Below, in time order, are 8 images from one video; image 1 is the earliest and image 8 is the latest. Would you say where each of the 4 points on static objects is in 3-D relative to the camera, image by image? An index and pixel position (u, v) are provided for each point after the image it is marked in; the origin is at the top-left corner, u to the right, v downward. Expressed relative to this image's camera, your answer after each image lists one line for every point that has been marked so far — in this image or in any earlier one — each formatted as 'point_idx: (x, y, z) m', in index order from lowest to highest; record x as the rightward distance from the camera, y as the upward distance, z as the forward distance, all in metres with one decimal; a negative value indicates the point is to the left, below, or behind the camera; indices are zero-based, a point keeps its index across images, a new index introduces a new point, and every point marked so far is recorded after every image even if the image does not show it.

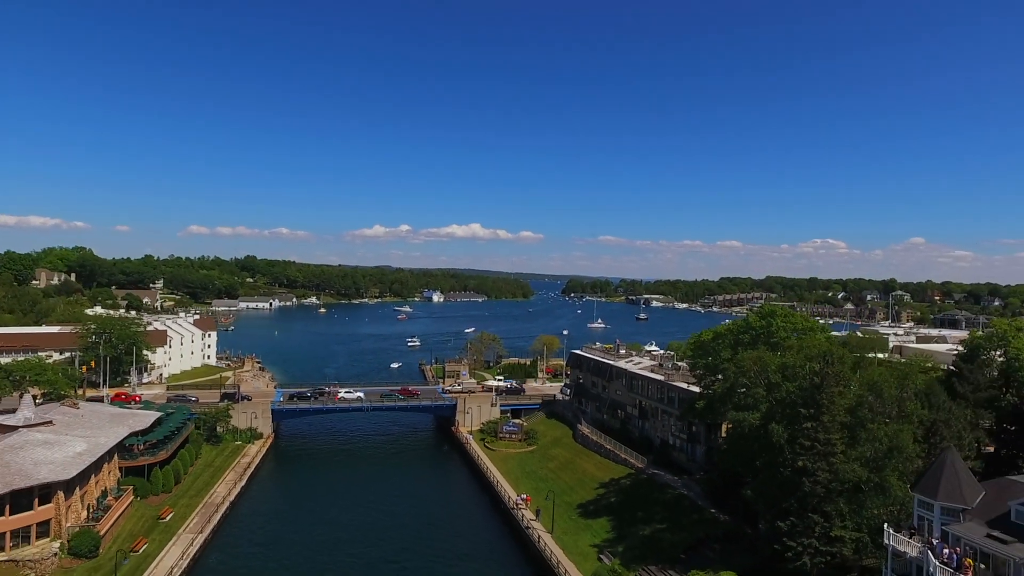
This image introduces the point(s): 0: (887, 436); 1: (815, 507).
0: (+10.0, -3.9, +16.4) m
1: (+8.2, -5.8, +16.5) m
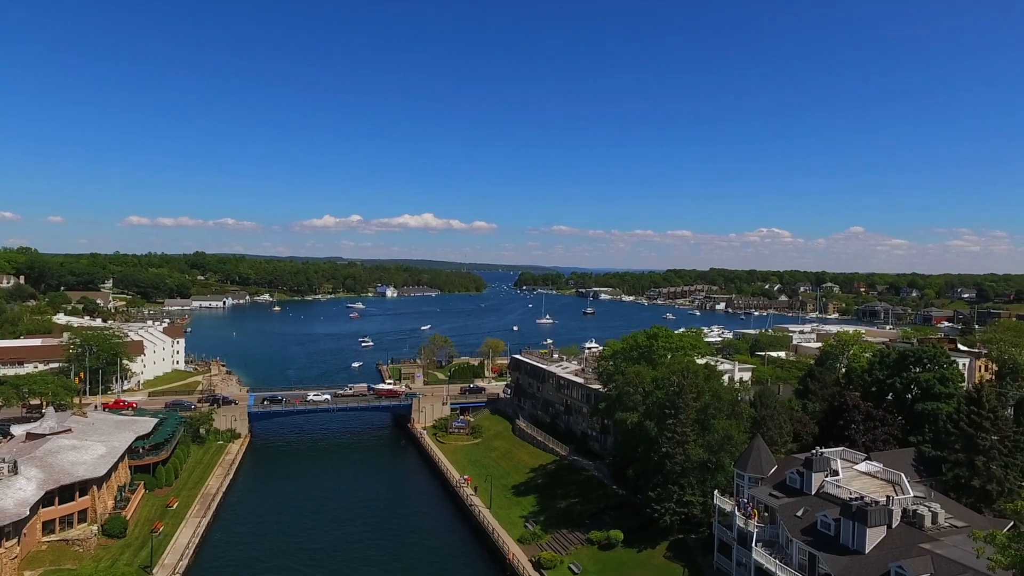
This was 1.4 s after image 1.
0: (+7.9, -5.2, +23.0) m
1: (+6.1, -7.1, +23.0) m
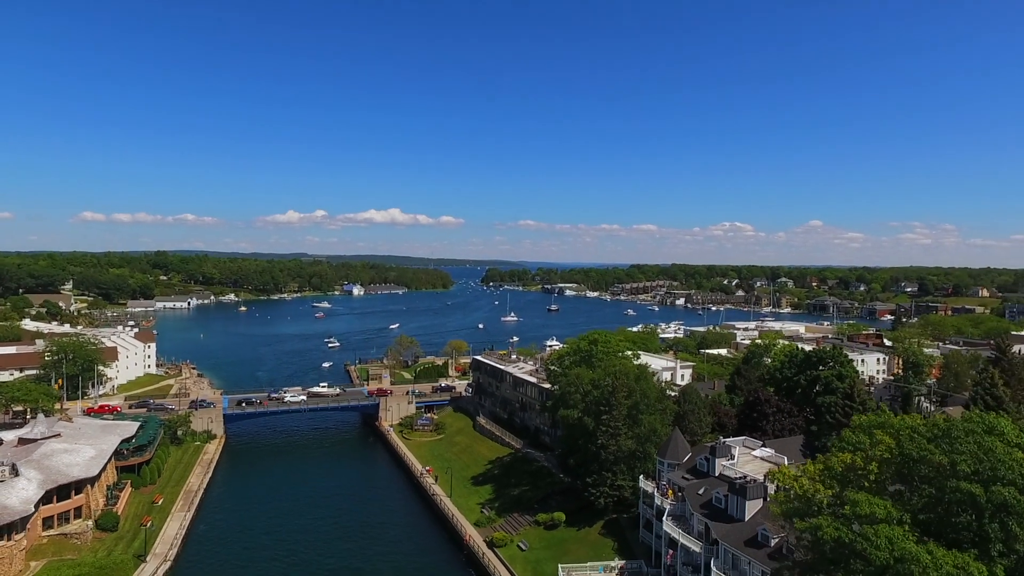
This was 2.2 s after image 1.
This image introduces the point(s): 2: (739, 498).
0: (+6.0, -5.8, +26.7) m
1: (+4.2, -7.7, +26.6) m
2: (+7.0, -6.5, +19.0) m
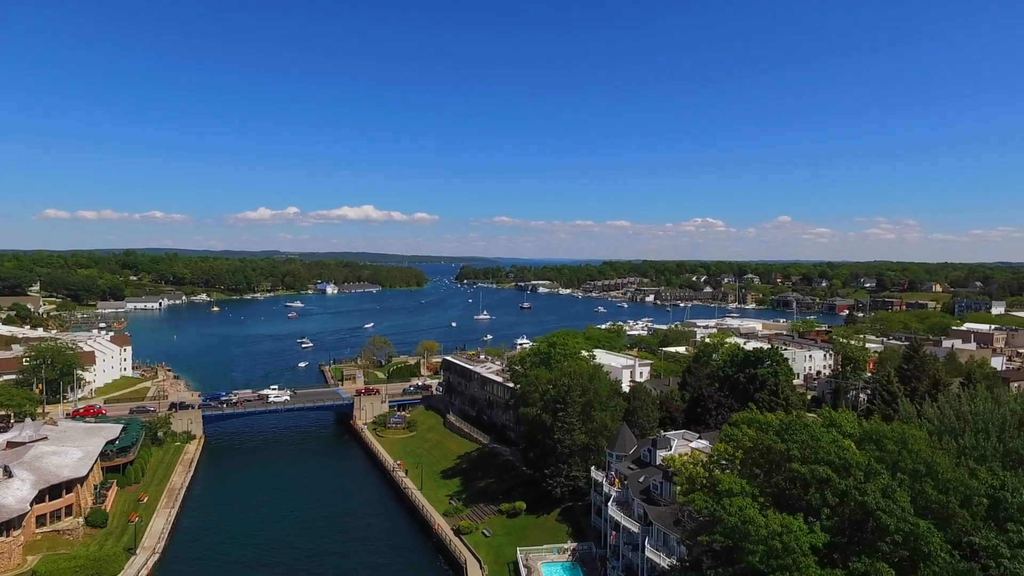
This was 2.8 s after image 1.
0: (+4.3, -6.2, +29.4) m
1: (+2.5, -8.1, +29.3) m
2: (+5.6, -6.9, +21.8) m
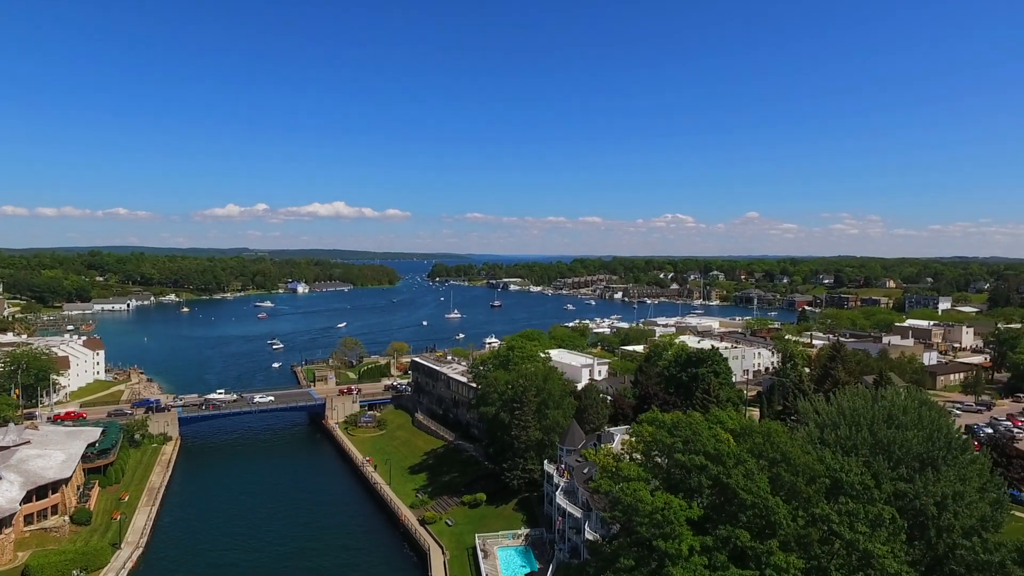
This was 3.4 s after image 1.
0: (+2.2, -6.7, +32.3) m
1: (+0.4, -8.6, +32.0) m
2: (+3.9, -7.4, +24.7) m
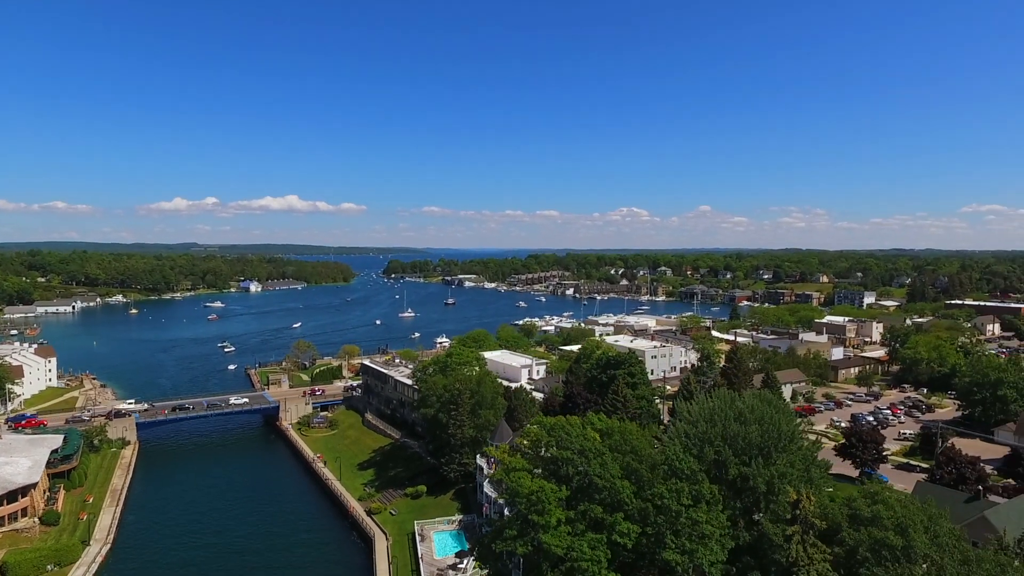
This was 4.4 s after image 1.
0: (-1.5, -7.5, +36.5) m
1: (-3.3, -9.5, +36.1) m
2: (+0.7, -8.3, +29.0) m
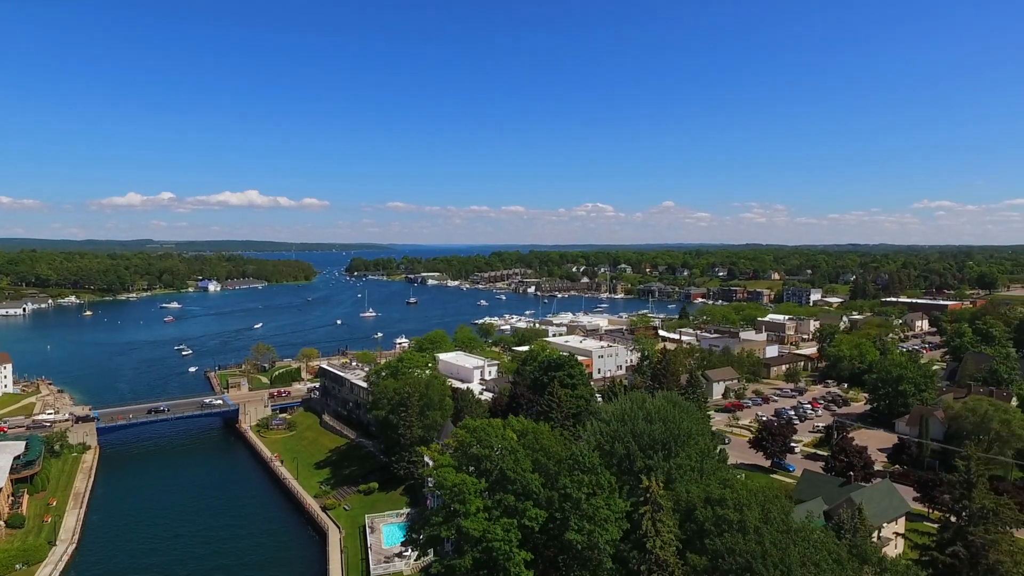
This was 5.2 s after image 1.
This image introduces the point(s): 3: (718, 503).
0: (-4.9, -8.2, +39.4) m
1: (-6.7, -10.1, +38.9) m
2: (-2.4, -9.0, +32.1) m
3: (+6.0, -6.3, +18.0) m
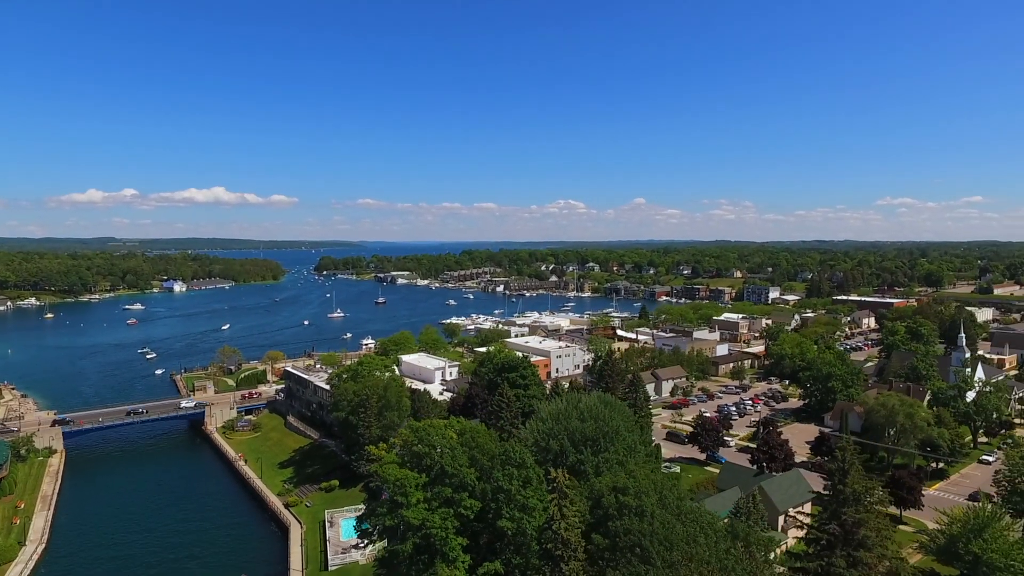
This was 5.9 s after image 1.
0: (-8.1, -8.7, +41.7) m
1: (-9.8, -10.6, +41.2) m
2: (-5.2, -9.6, +34.5) m
3: (+3.8, -6.8, +20.8) m
